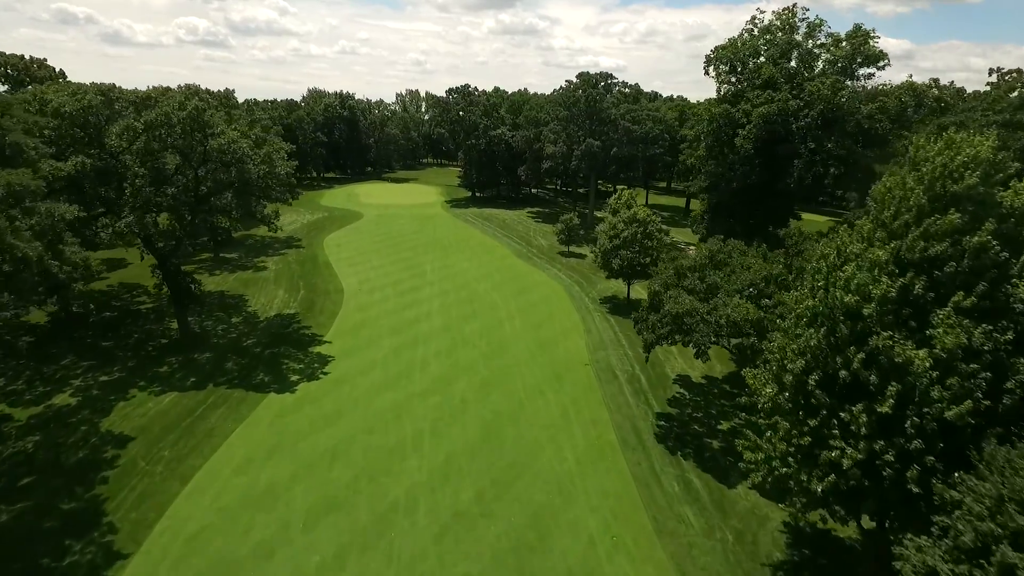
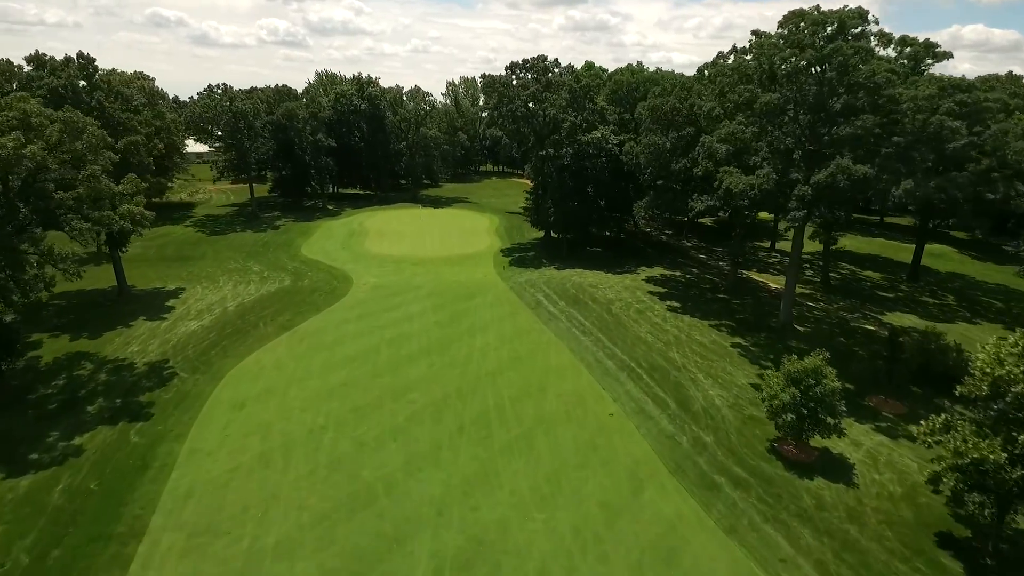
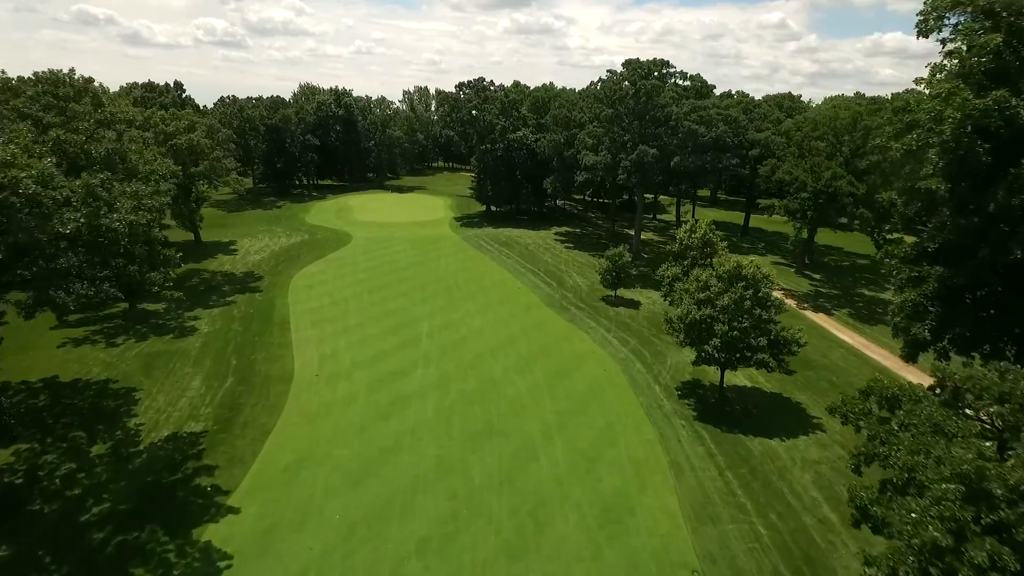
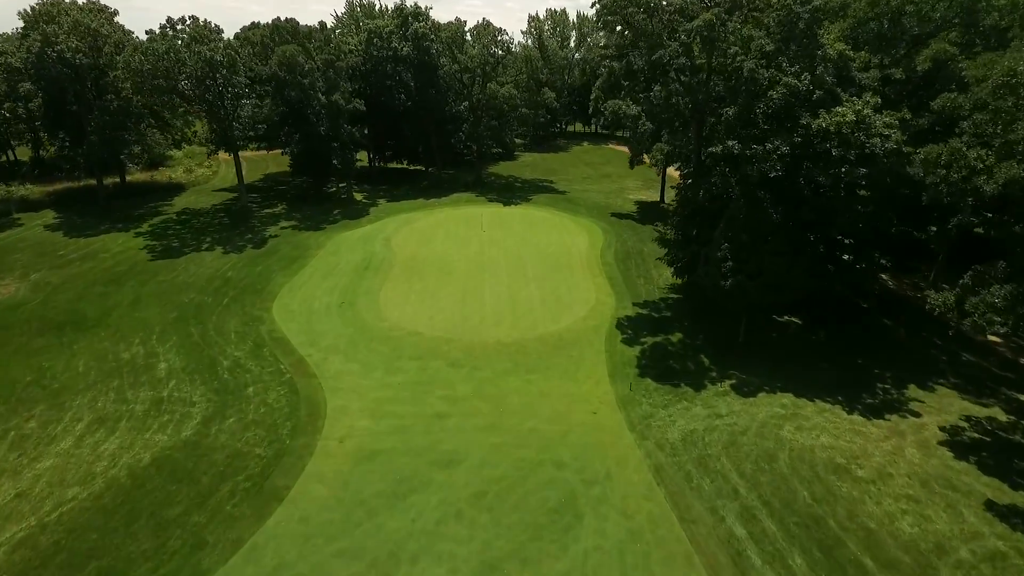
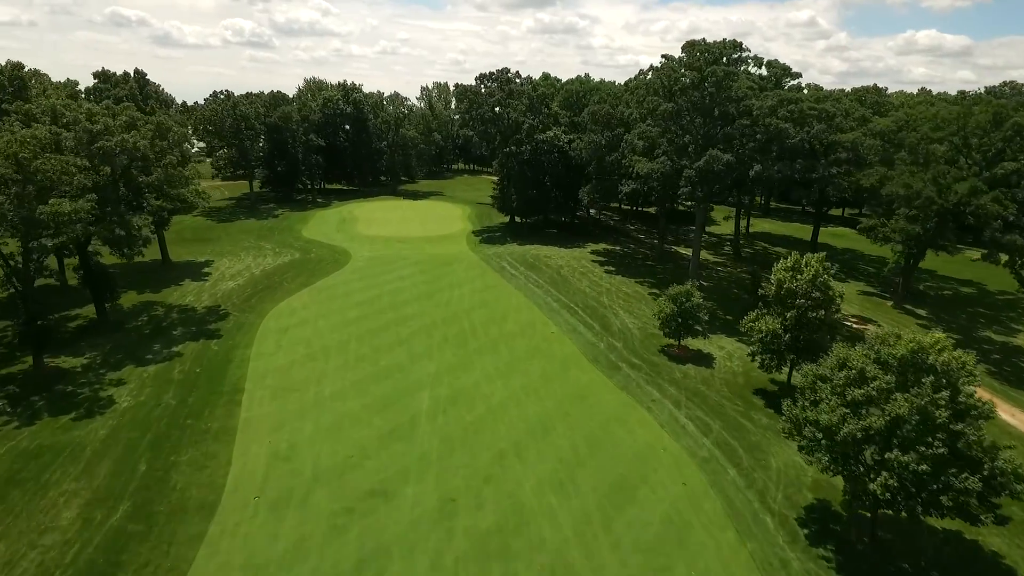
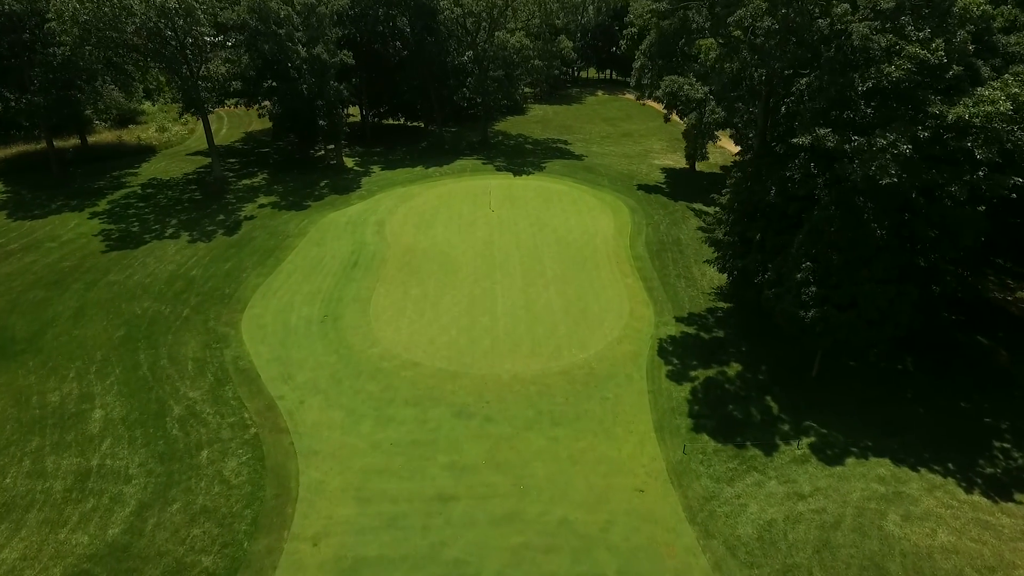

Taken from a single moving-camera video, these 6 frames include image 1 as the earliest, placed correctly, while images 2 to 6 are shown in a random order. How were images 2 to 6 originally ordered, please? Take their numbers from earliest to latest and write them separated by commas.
3, 5, 2, 4, 6
